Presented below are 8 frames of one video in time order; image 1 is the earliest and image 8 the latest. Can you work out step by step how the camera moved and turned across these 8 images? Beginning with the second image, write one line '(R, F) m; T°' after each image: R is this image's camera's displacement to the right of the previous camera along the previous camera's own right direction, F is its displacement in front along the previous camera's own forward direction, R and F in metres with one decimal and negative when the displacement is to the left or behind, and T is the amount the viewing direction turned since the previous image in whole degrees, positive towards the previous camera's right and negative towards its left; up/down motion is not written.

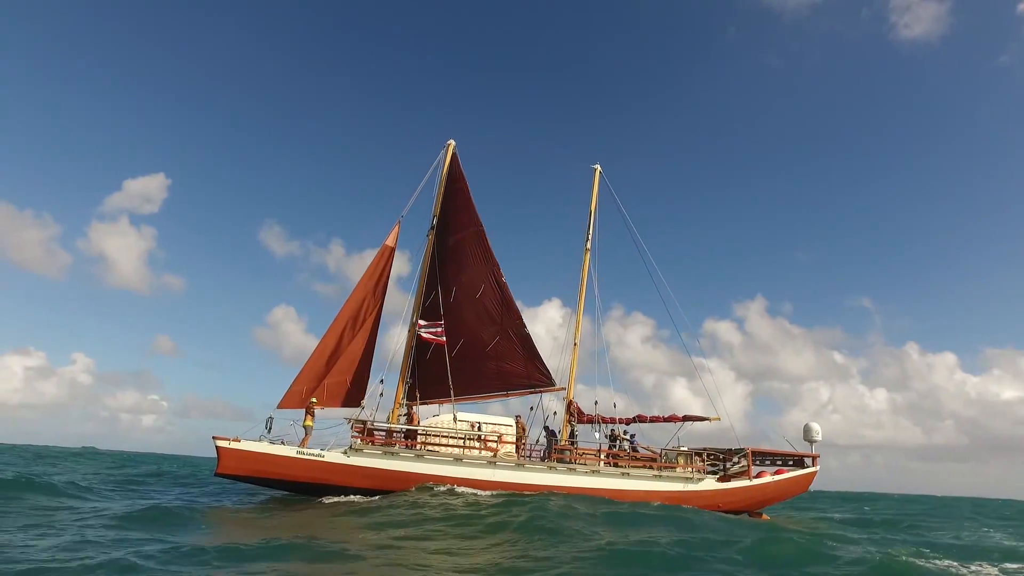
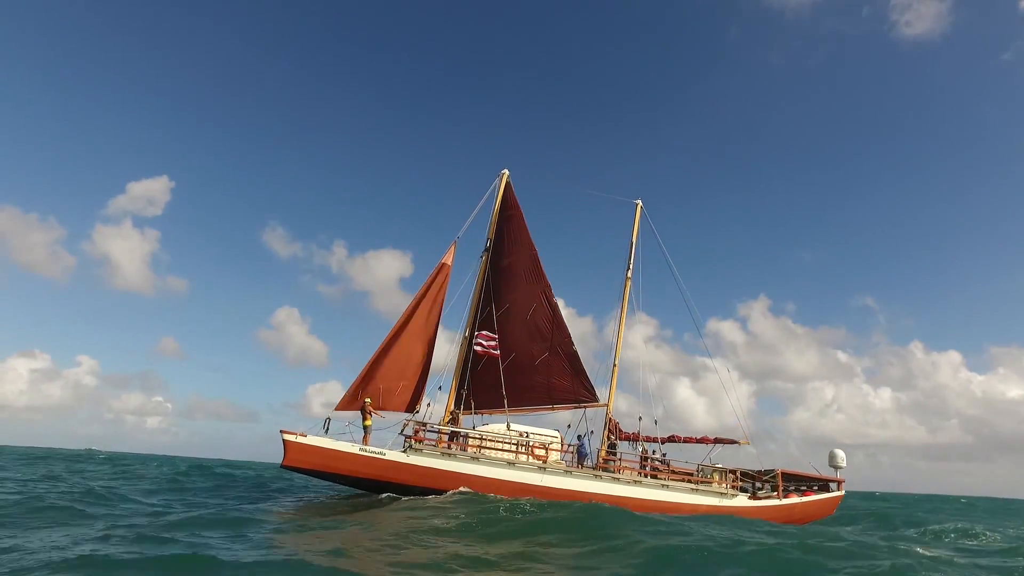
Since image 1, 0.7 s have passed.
(-1.9, -1.8) m; 0°
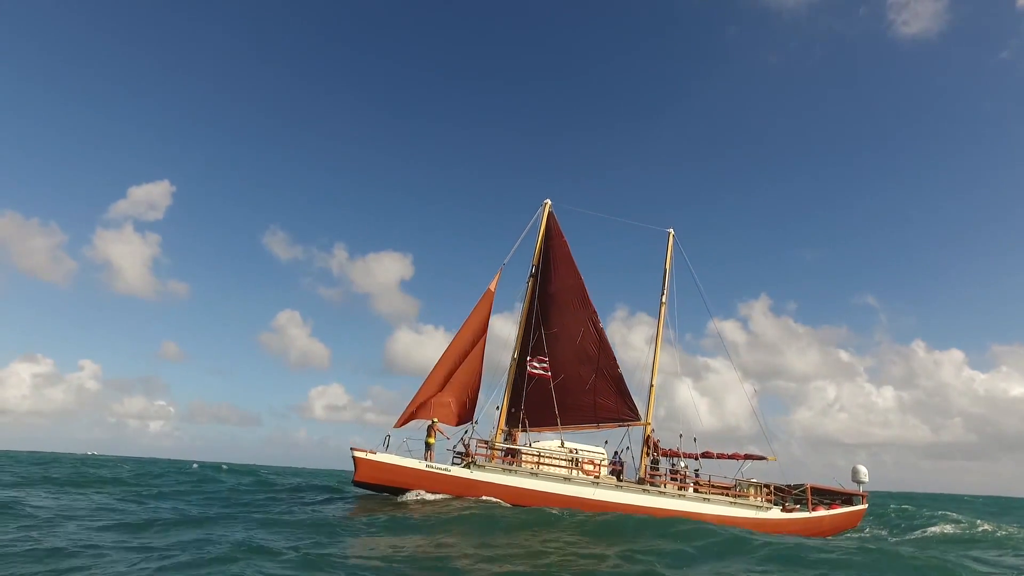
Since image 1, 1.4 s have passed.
(-2.3, -2.1) m; 0°
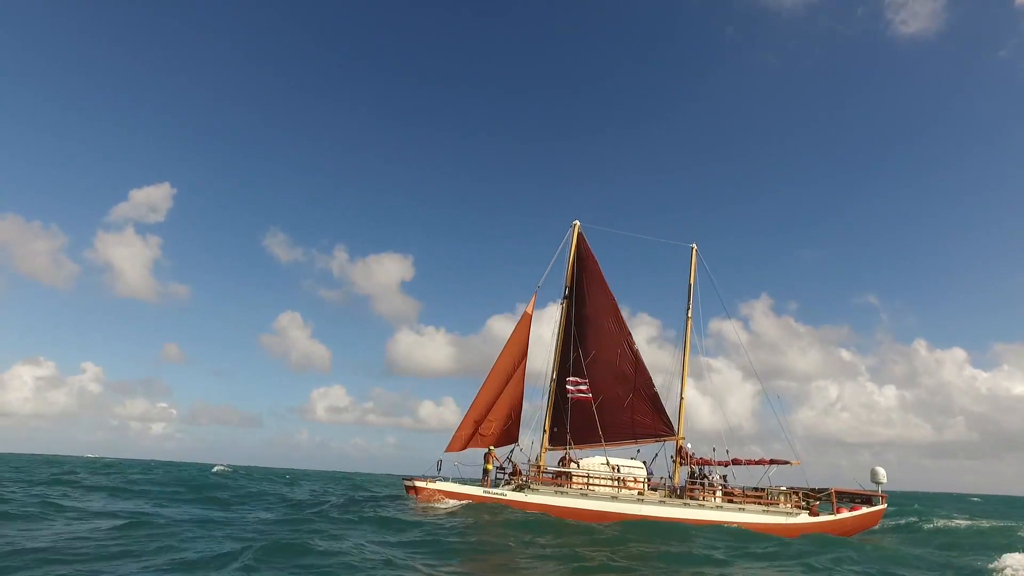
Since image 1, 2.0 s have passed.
(-1.9, -1.3) m; 0°
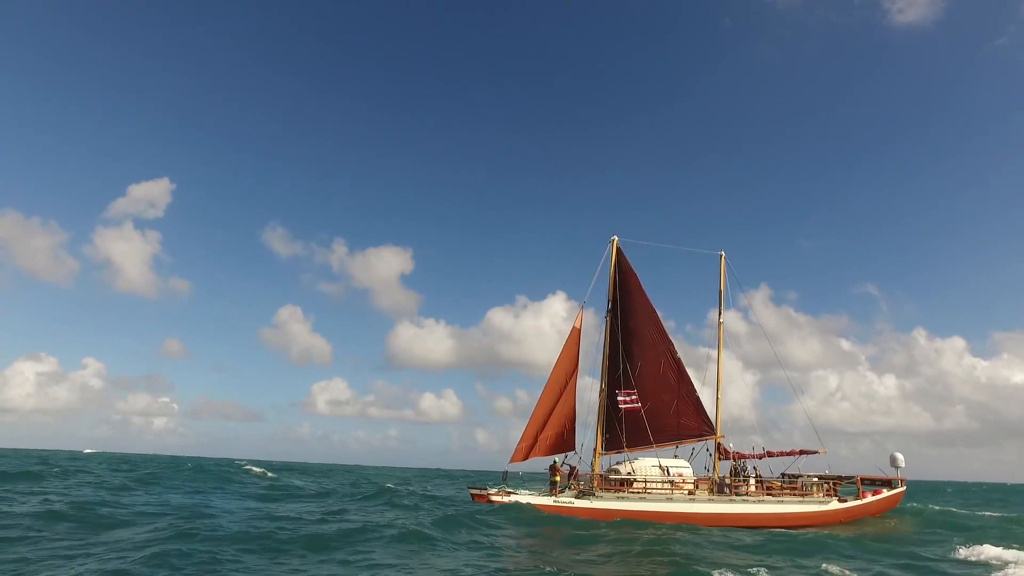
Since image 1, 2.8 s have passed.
(-2.8, -2.1) m; 0°
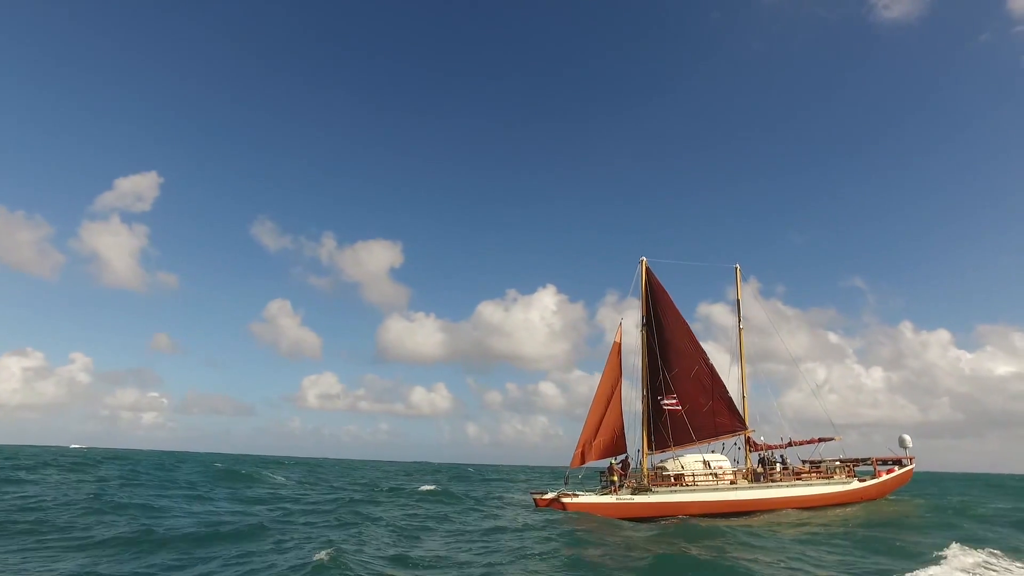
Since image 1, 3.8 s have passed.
(-3.6, -2.9) m; +1°
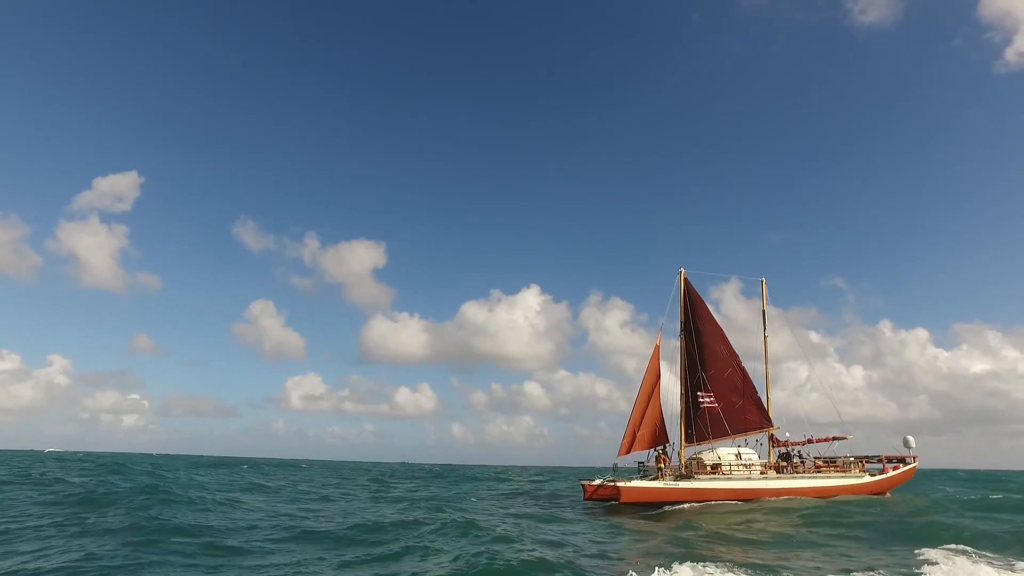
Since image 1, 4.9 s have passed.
(-4.8, -4.5) m; +1°
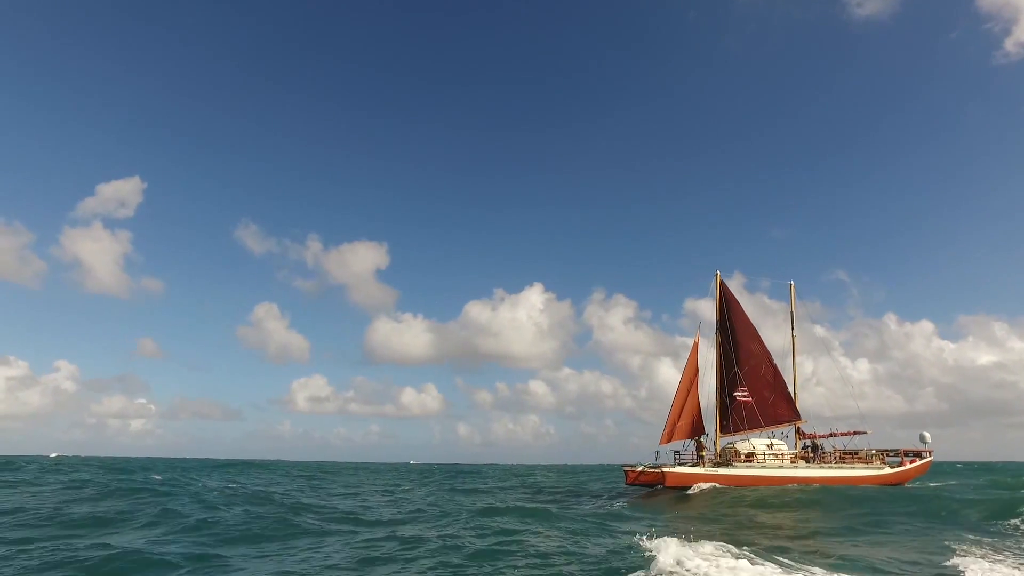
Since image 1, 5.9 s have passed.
(-3.2, -3.4) m; 0°
